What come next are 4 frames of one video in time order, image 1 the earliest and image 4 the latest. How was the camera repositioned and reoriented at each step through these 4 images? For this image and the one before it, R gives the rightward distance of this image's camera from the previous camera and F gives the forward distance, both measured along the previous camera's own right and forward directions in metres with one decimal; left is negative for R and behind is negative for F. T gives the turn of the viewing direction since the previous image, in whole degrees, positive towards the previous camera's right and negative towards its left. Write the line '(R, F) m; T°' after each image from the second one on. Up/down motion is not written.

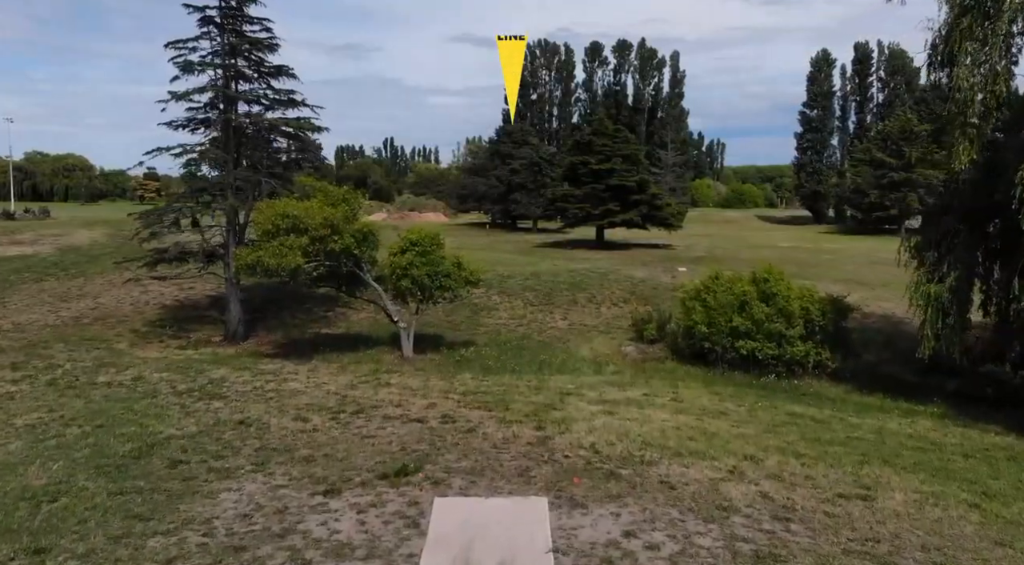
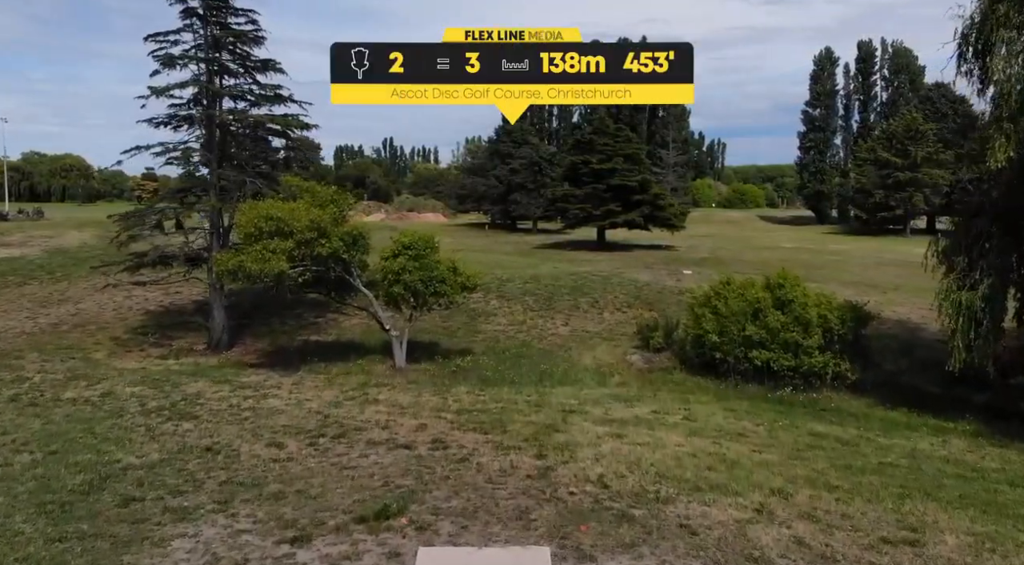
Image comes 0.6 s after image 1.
(0.0, +1.1) m; 0°
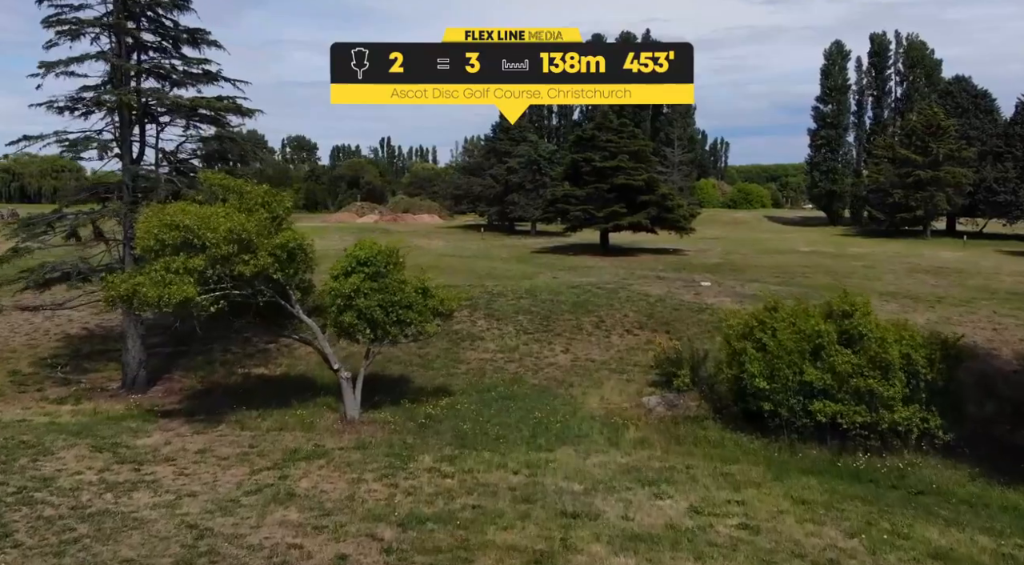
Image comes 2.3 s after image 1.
(+0.3, +4.1) m; 0°
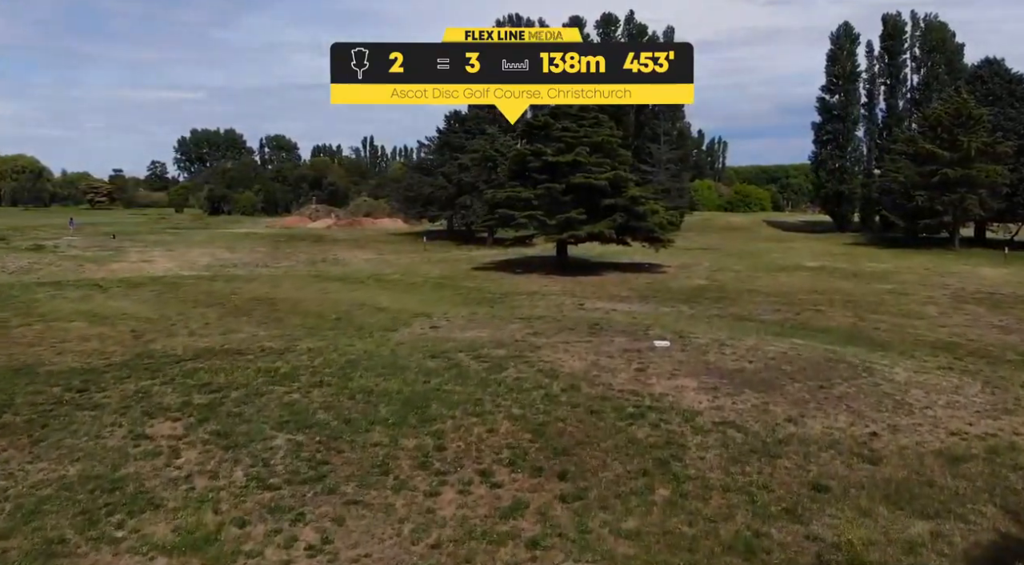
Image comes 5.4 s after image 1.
(+3.6, +10.9) m; 0°
